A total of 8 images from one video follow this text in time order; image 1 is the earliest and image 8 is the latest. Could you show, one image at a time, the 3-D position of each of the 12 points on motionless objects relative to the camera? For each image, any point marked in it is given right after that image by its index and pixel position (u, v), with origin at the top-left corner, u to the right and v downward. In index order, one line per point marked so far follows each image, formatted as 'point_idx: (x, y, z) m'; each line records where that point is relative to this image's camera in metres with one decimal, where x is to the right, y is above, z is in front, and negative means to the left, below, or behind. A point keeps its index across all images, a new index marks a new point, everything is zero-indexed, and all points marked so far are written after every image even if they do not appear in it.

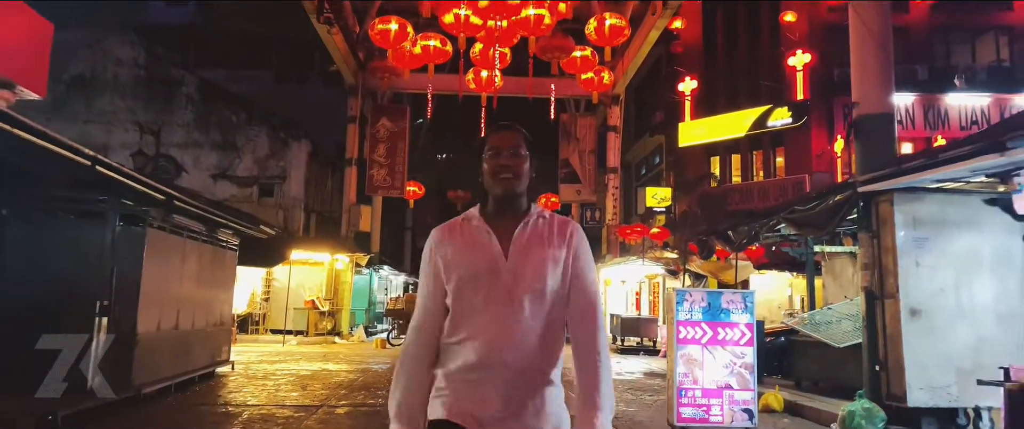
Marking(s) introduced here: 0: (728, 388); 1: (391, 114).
0: (+2.3, -1.9, +6.8) m
1: (-3.8, +3.3, +18.9) m
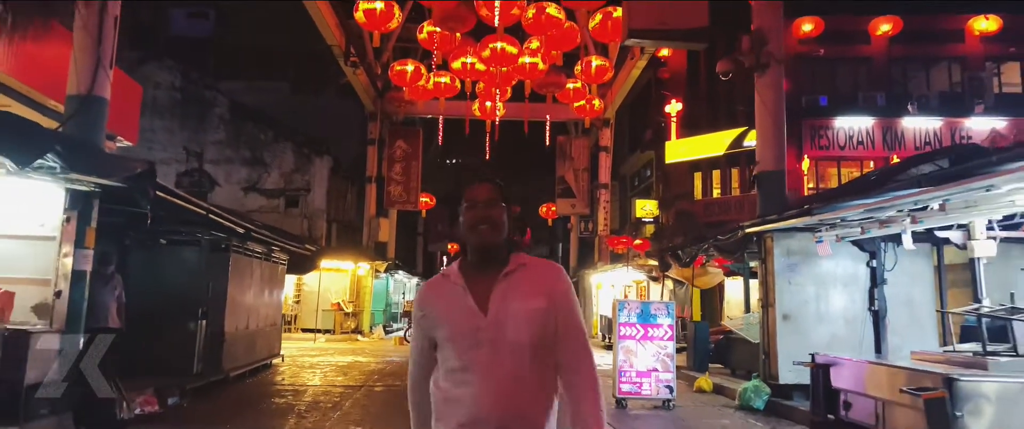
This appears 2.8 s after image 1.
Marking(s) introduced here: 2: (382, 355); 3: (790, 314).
0: (+2.2, -2.3, +9.3) m
1: (-3.8, +2.8, +21.6) m
2: (-4.0, -4.1, +18.0) m
3: (+3.9, -1.4, +8.7) m
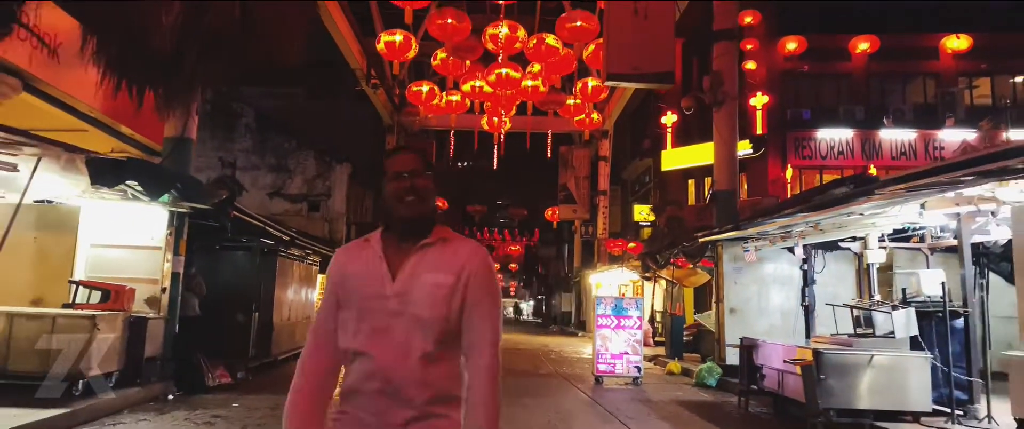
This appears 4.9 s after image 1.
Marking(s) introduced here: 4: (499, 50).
0: (+2.1, -2.6, +11.4) m
1: (-3.6, +2.6, +23.7) m
2: (-3.8, -4.3, +20.1) m
3: (+3.9, -1.6, +10.7) m
4: (-0.3, +3.6, +12.9) m
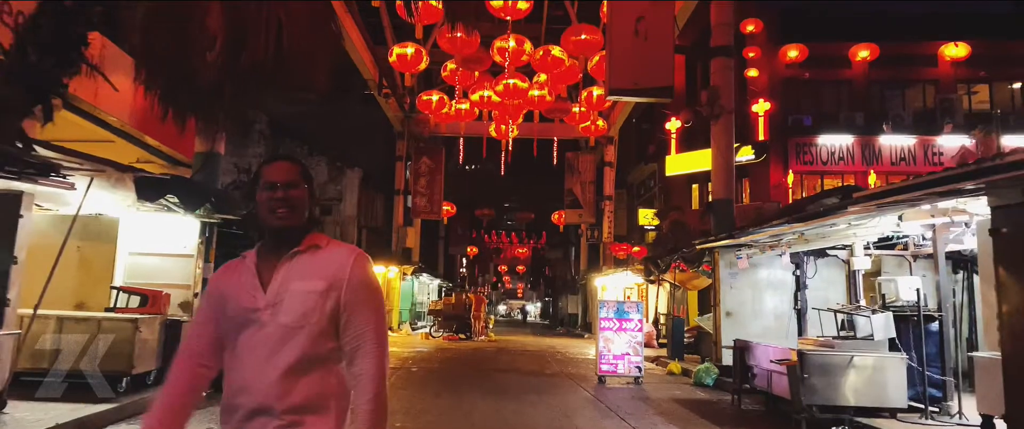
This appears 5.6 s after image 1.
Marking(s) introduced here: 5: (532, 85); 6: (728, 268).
0: (+2.3, -2.7, +12.0) m
1: (-3.3, +2.4, +24.4) m
2: (-3.6, -4.5, +20.8) m
3: (+4.0, -1.8, +11.3) m
4: (-0.1, +3.4, +13.5) m
5: (+0.5, +3.4, +15.9) m
6: (+4.0, -1.0, +11.4) m
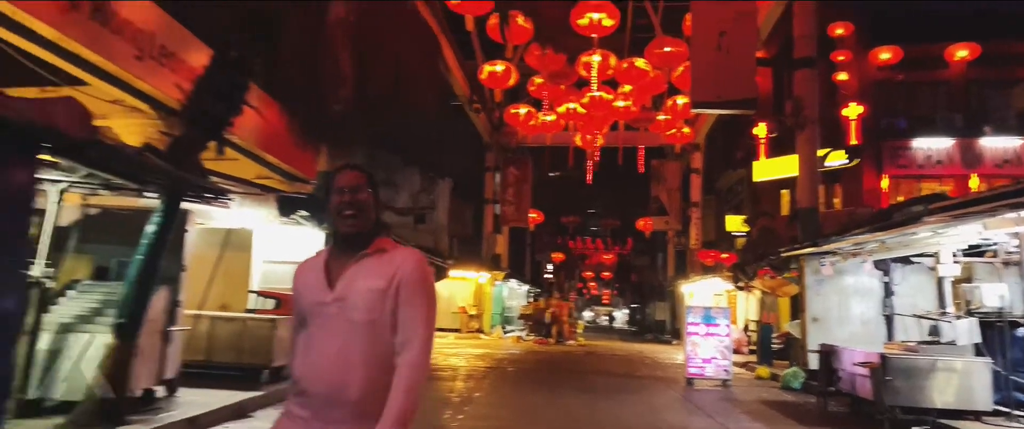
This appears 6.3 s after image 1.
0: (+4.1, -2.9, +12.5) m
1: (+0.2, +2.1, +25.6) m
2: (-0.5, -4.8, +22.0) m
3: (+5.8, -1.9, +11.6) m
4: (+1.9, +3.2, +14.4) m
5: (+2.8, +3.2, +16.6) m
6: (+5.7, -1.1, +11.7) m
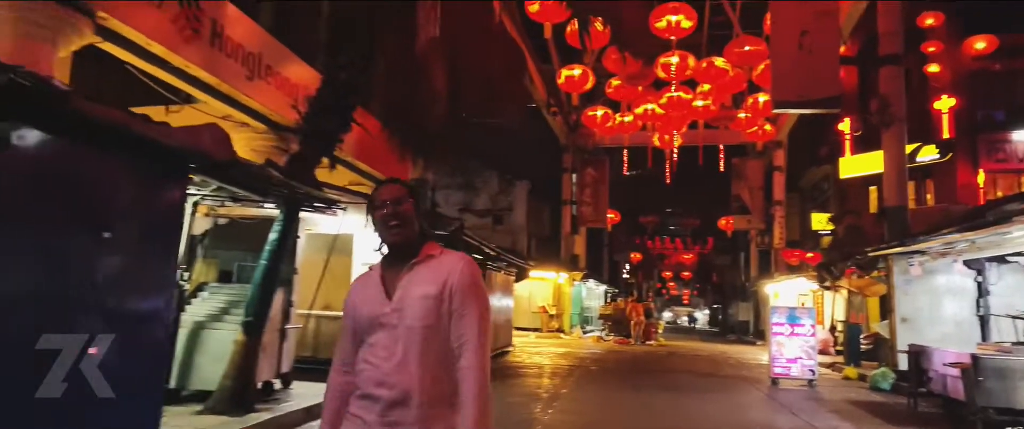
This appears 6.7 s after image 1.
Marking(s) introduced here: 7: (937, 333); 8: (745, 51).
0: (+5.8, -2.9, +12.5) m
1: (+3.5, +2.0, +26.0) m
2: (+2.5, -4.9, +22.5) m
3: (+7.4, -1.9, +11.4) m
4: (+3.8, +3.1, +14.6) m
5: (+5.0, +3.2, +16.8) m
6: (+7.3, -1.1, +11.5) m
7: (+7.8, -2.2, +11.3) m
8: (+4.7, +3.3, +12.6) m
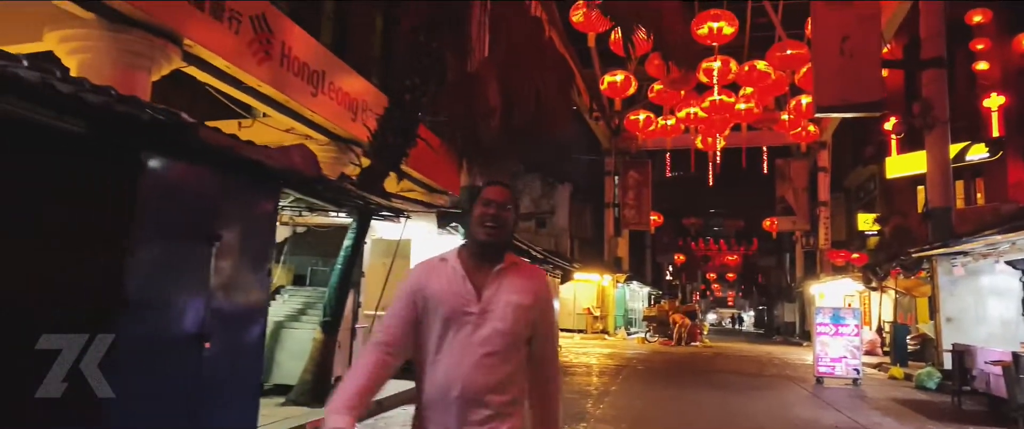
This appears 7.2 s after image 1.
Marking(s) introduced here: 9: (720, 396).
0: (+6.9, -2.9, +12.7) m
1: (+5.4, +1.9, +26.4) m
2: (+4.2, -5.0, +22.9) m
3: (+8.3, -1.9, +11.5) m
4: (+4.9, +3.1, +15.0) m
5: (+6.2, +3.1, +17.1) m
6: (+8.3, -1.1, +11.7) m
7: (+8.8, -2.2, +11.4) m
8: (+5.7, +3.2, +12.9) m
9: (+4.0, -3.5, +11.9) m
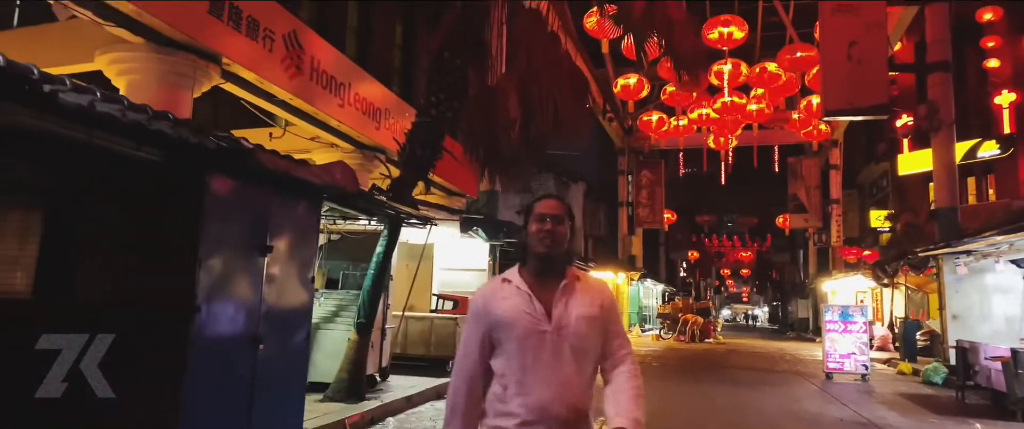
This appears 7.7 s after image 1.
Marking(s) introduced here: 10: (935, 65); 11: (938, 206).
0: (+7.3, -3.0, +13.1) m
1: (+6.1, +1.9, +26.8) m
2: (+4.9, -5.0, +23.4) m
3: (+8.7, -2.0, +11.9) m
4: (+5.3, +3.0, +15.5) m
5: (+6.7, +3.1, +17.5) m
6: (+8.7, -1.2, +12.1) m
7: (+9.2, -2.2, +11.8) m
8: (+6.1, +3.2, +13.3) m
9: (+4.4, -3.6, +12.4) m
10: (+8.9, +3.1, +13.0) m
11: (+9.0, +0.2, +12.9) m
